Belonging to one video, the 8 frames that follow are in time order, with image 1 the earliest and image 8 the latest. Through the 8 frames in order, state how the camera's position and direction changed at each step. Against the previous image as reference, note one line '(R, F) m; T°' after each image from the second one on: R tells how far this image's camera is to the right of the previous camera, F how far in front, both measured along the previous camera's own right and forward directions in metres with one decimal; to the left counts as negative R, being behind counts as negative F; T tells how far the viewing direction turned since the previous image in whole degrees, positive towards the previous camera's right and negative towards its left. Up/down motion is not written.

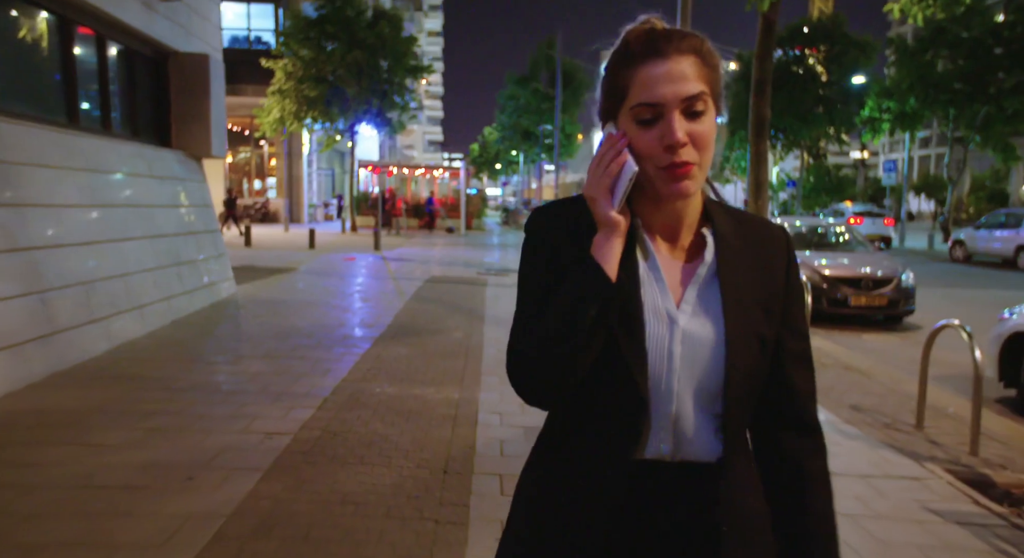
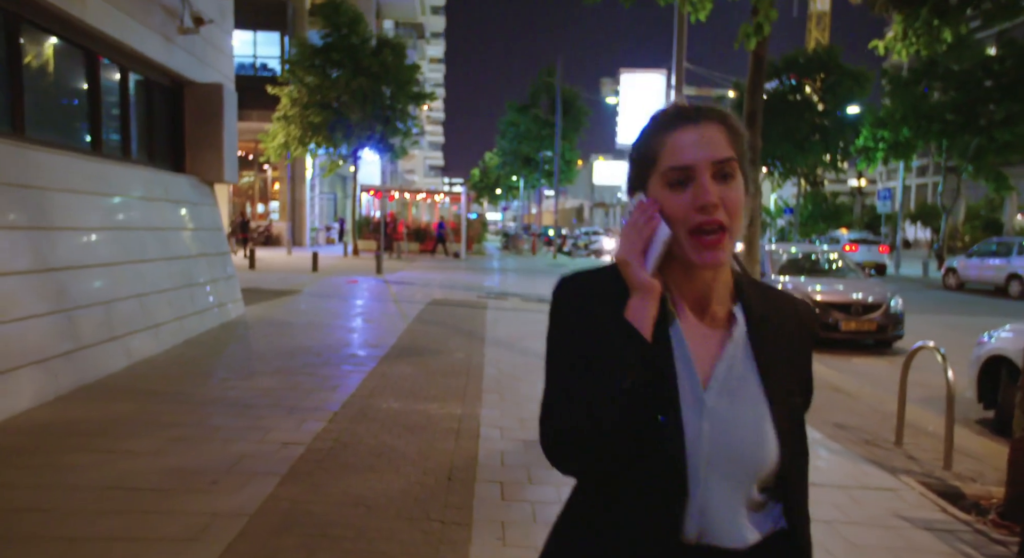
(0.0, -0.4) m; 0°
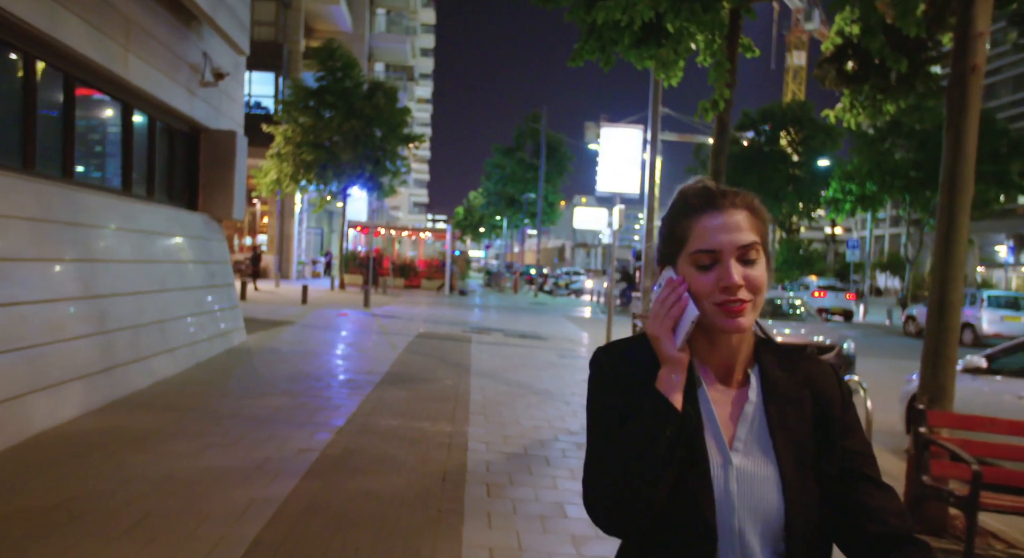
(-0.1, -1.0) m; +2°
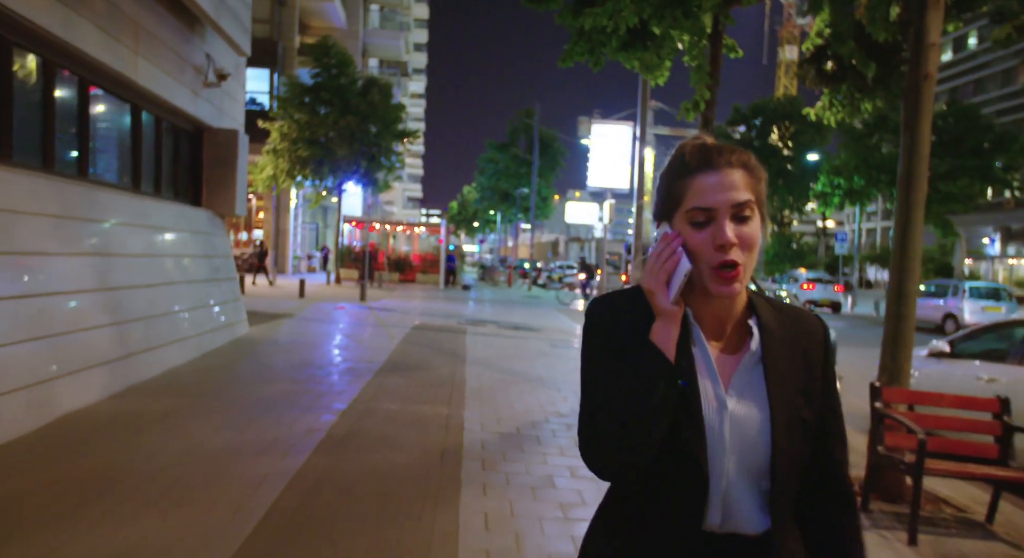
(0.0, -0.5) m; 0°
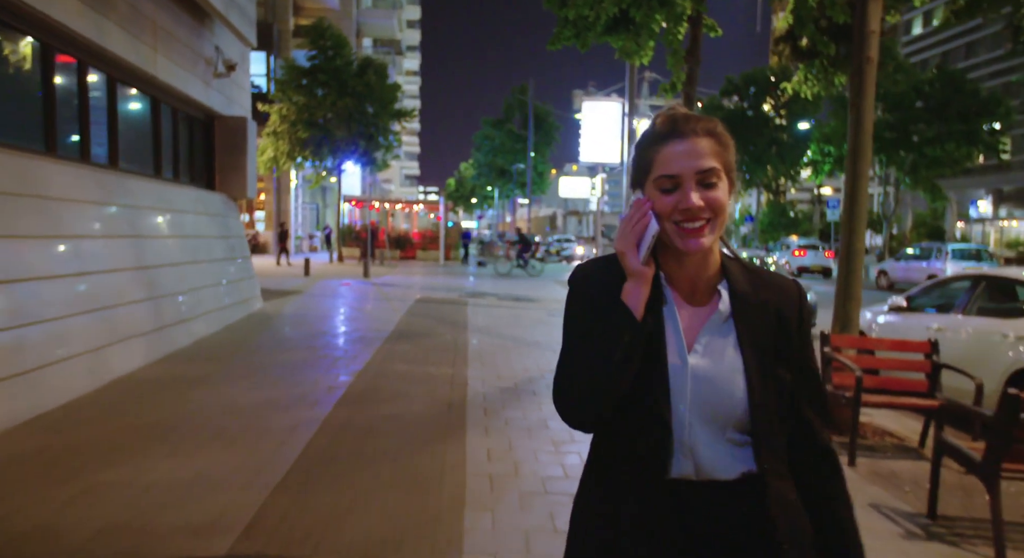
(+0.1, -0.8) m; 0°
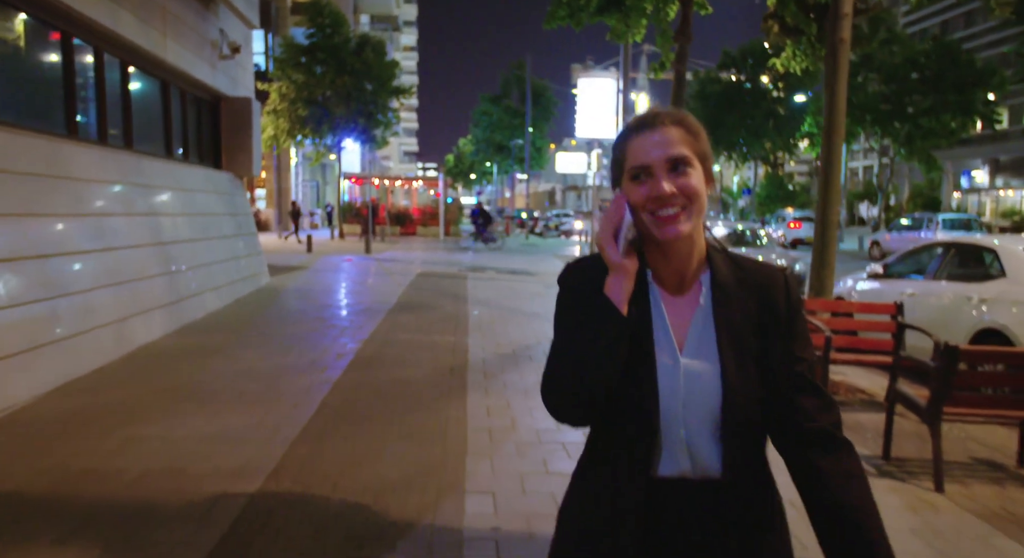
(0.0, -0.5) m; 0°
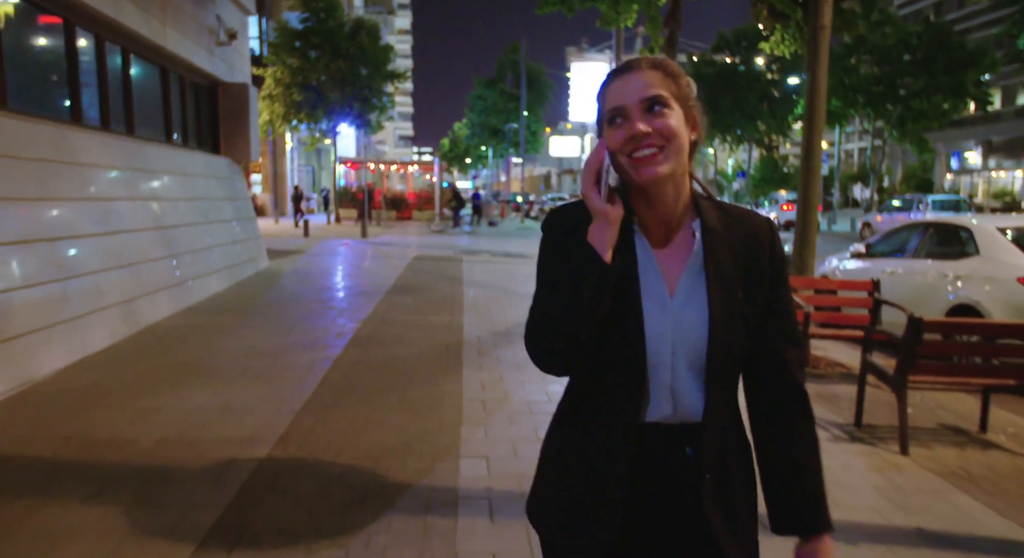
(0.0, -0.3) m; 0°
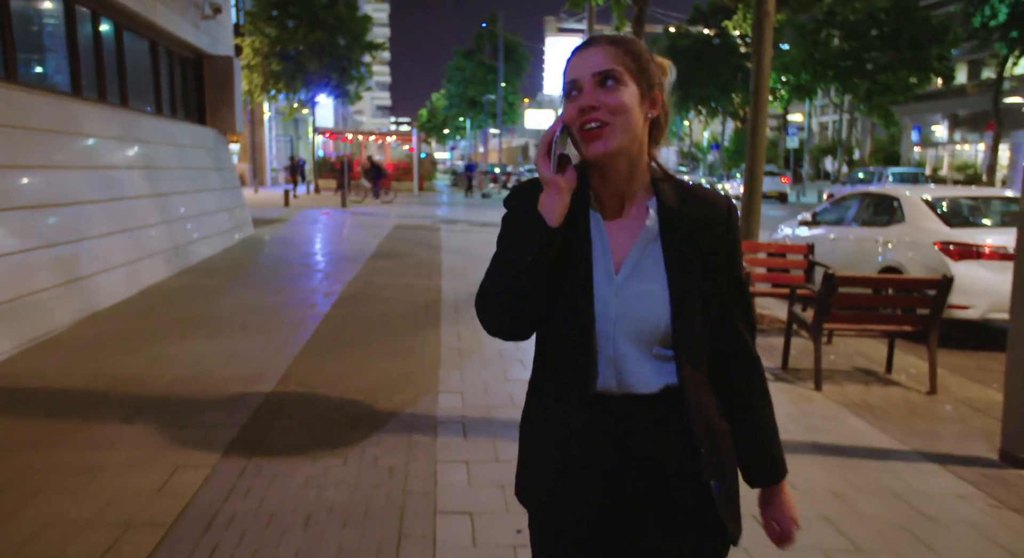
(+0.1, -0.7) m; +2°
